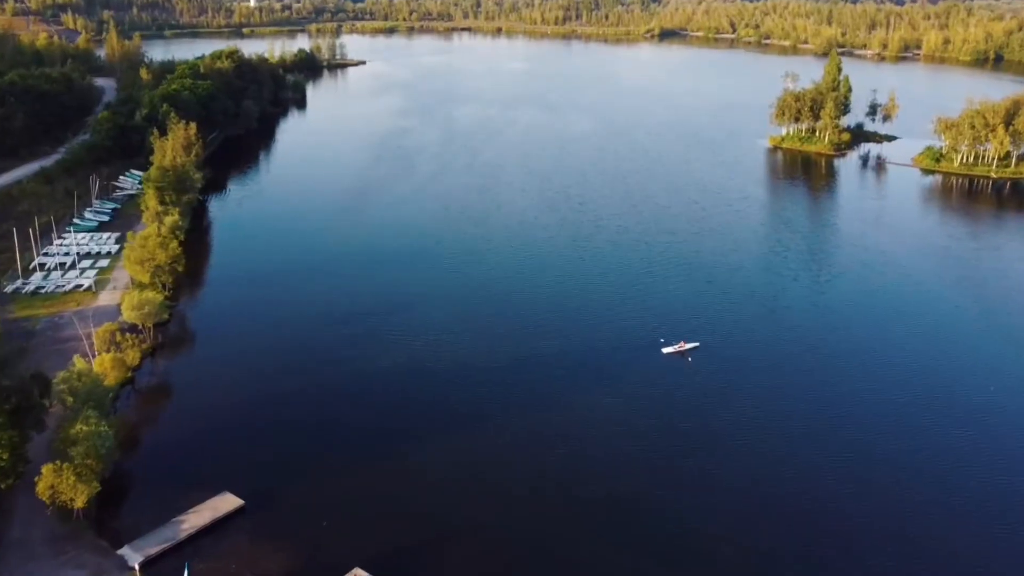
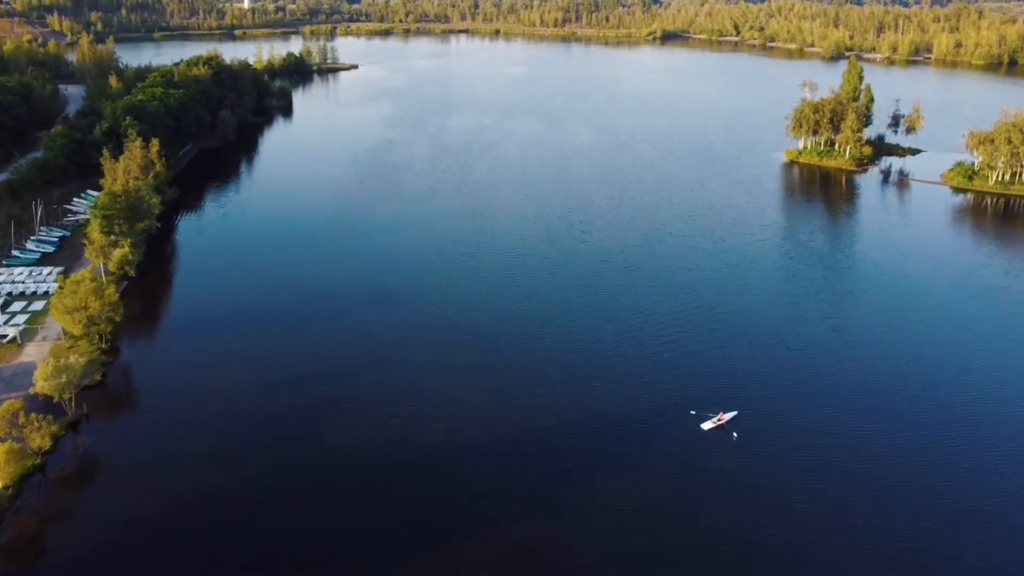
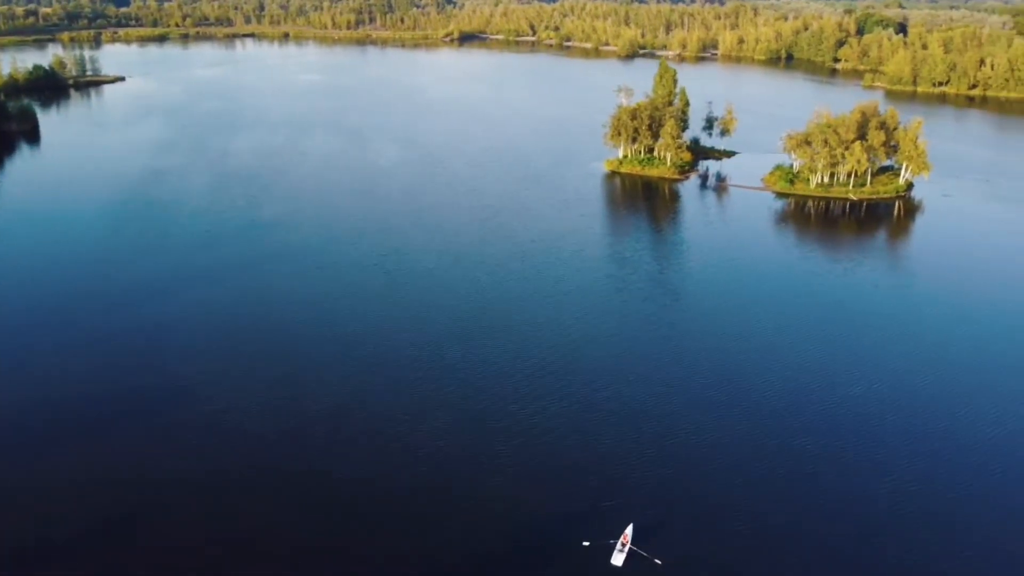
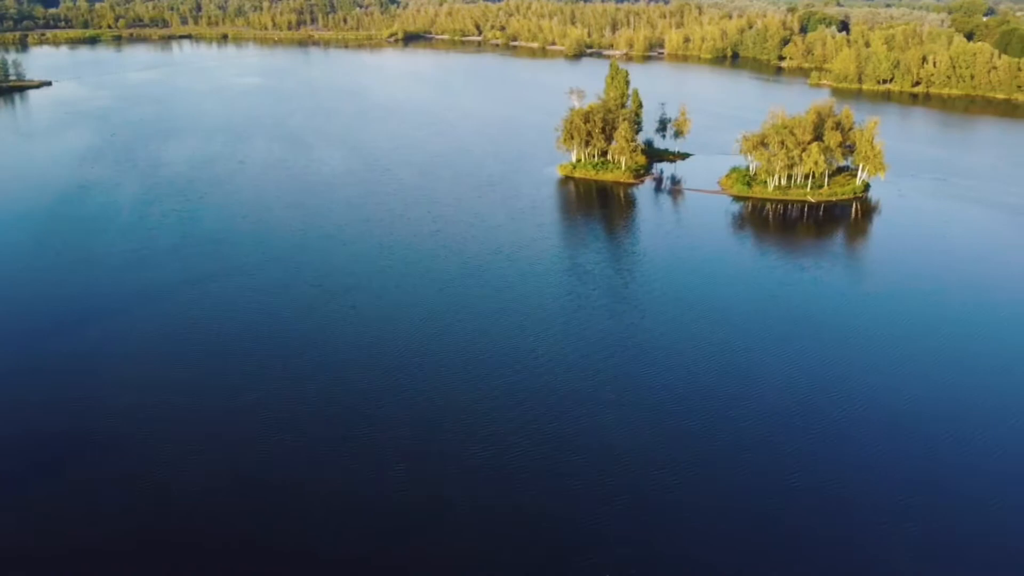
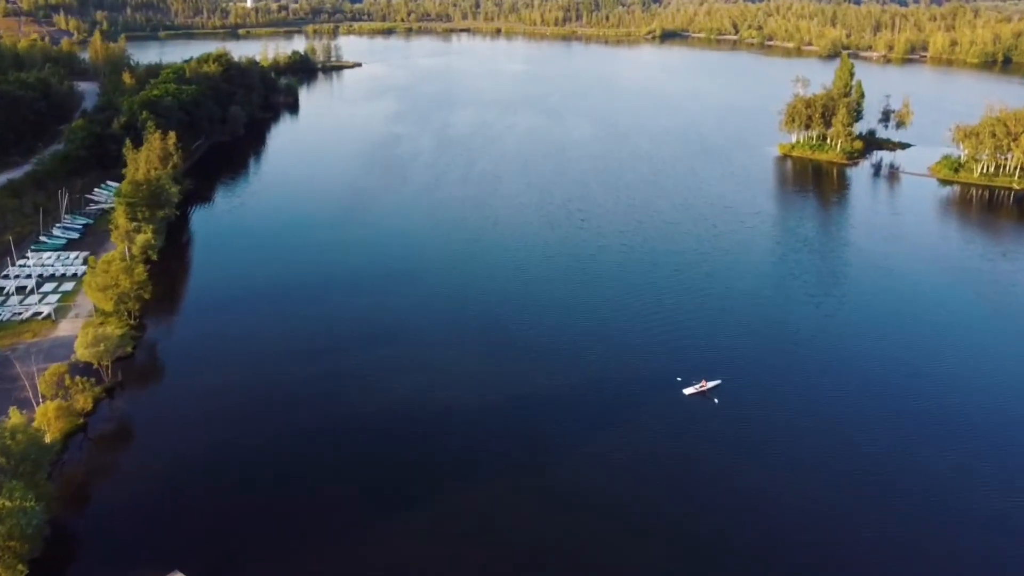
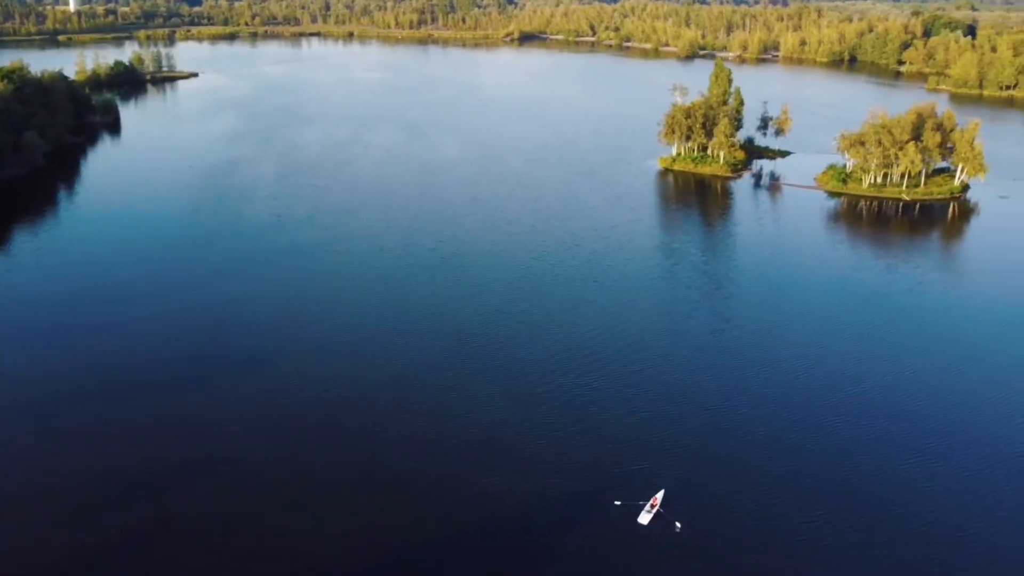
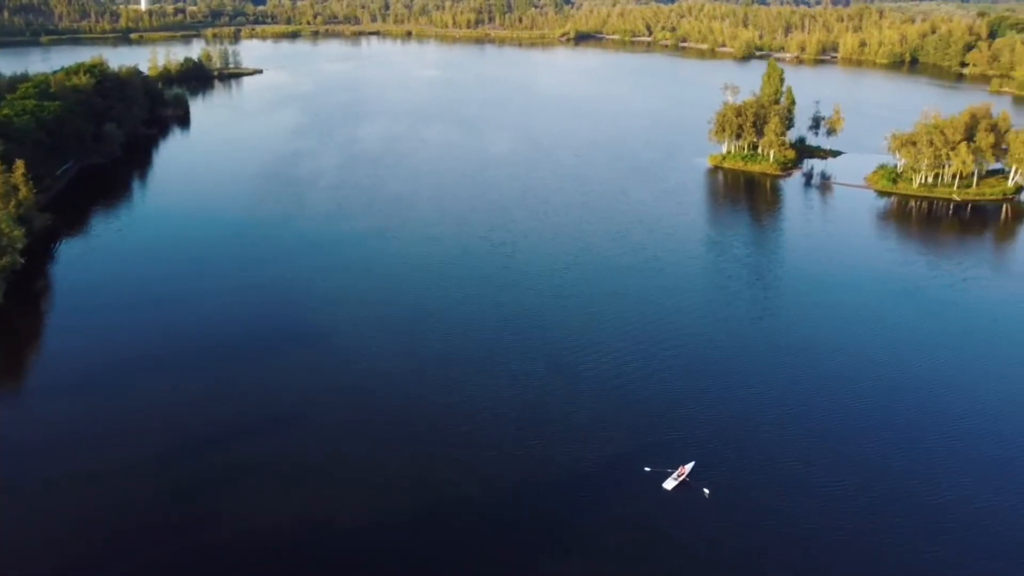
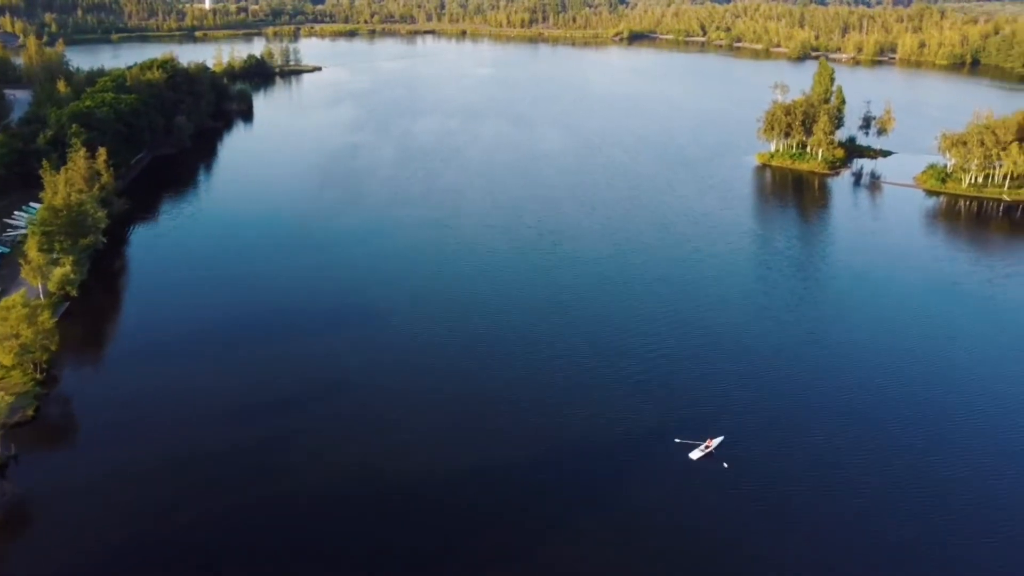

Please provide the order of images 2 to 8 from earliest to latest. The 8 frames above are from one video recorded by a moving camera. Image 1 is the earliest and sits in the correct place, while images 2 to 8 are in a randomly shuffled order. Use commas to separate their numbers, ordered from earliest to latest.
5, 2, 8, 7, 6, 3, 4
